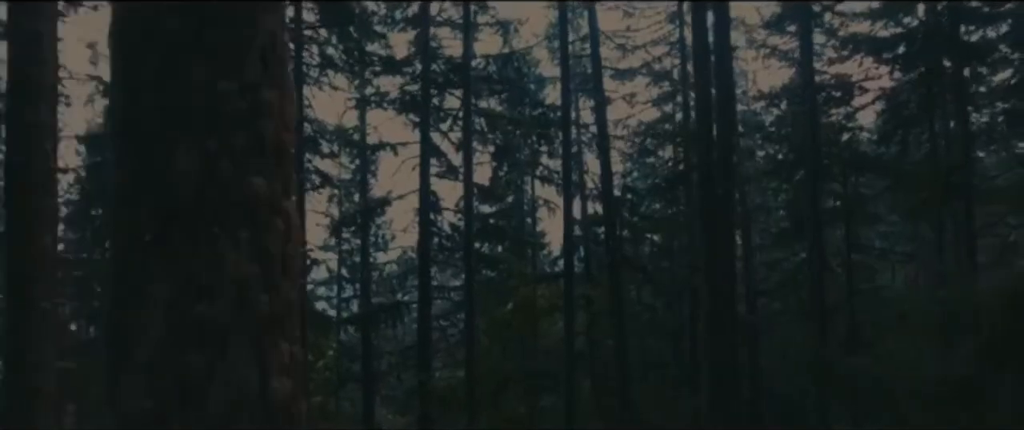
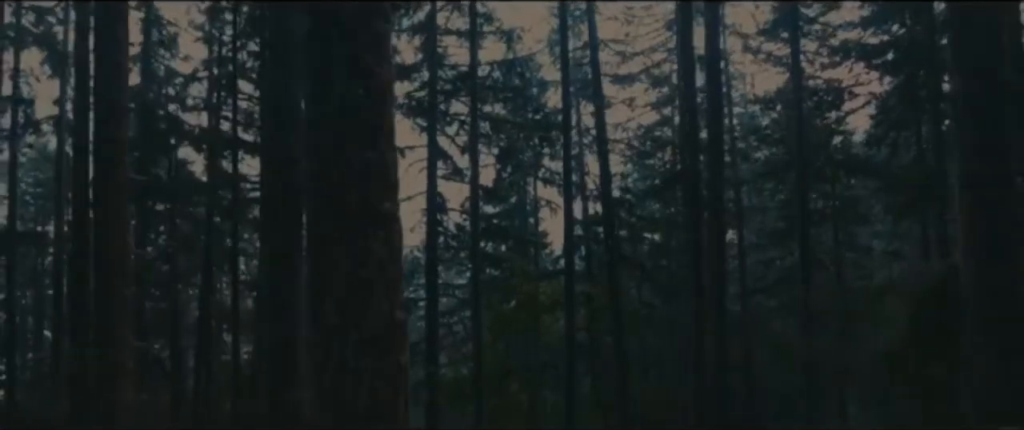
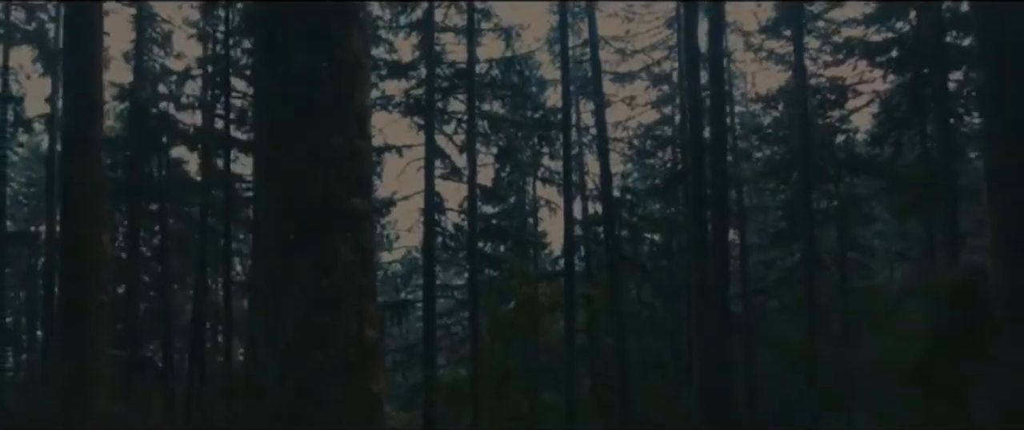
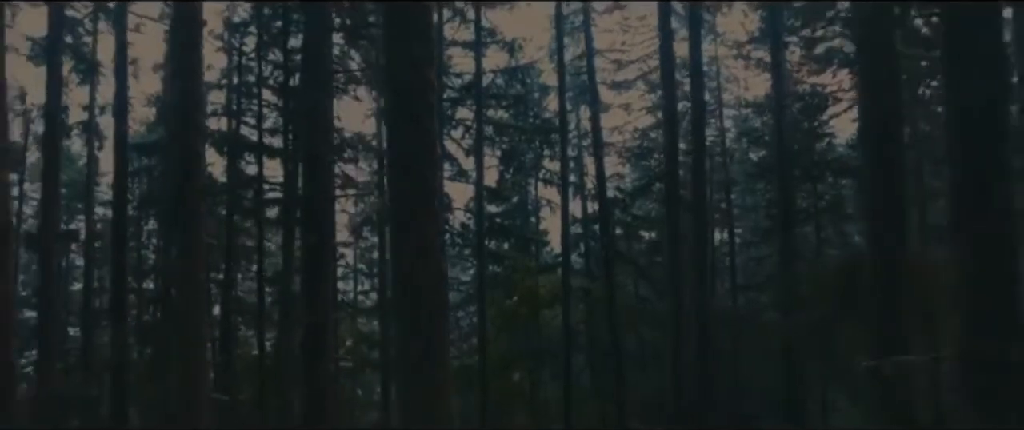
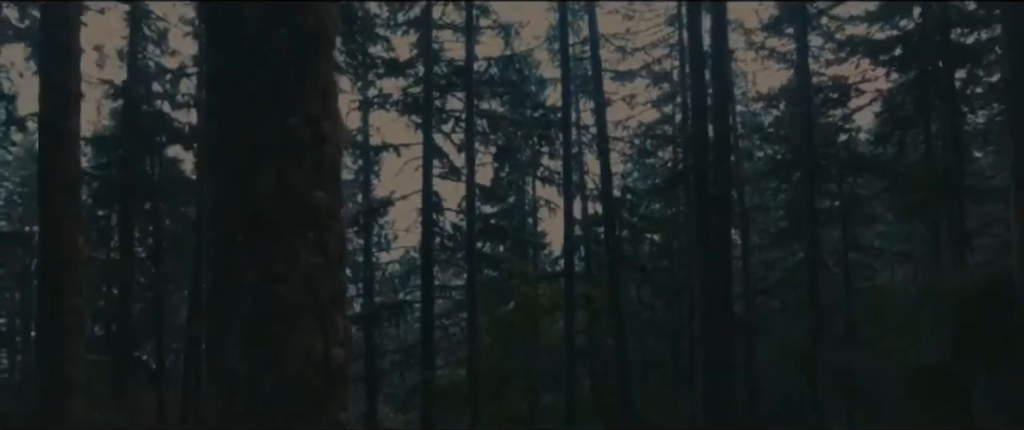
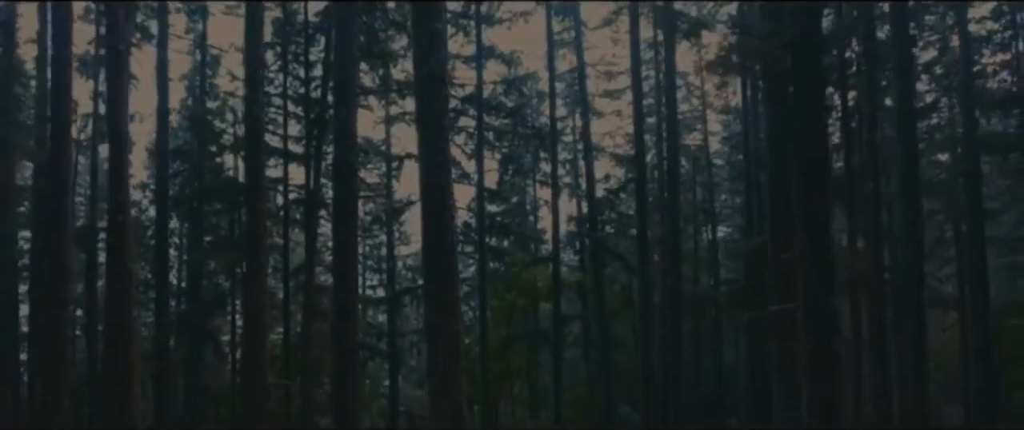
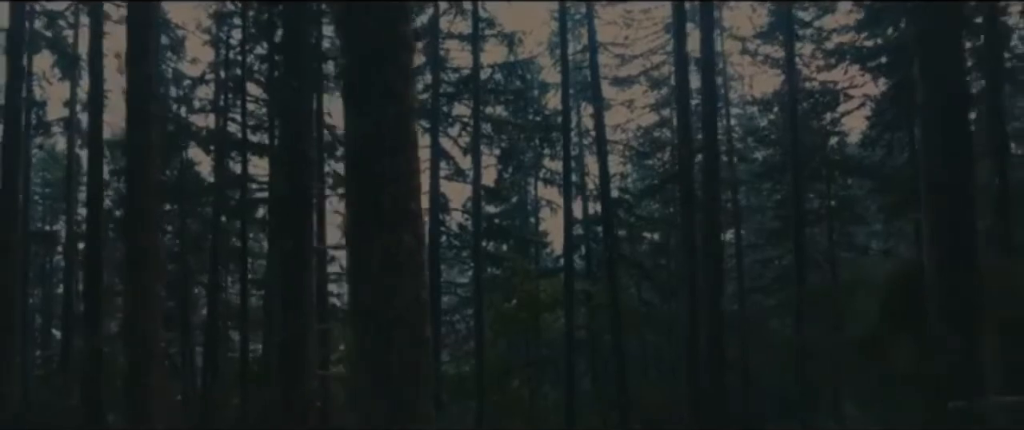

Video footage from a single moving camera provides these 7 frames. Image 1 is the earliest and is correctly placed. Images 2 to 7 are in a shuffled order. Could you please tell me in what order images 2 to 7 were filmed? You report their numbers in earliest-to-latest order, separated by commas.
5, 3, 2, 7, 4, 6
